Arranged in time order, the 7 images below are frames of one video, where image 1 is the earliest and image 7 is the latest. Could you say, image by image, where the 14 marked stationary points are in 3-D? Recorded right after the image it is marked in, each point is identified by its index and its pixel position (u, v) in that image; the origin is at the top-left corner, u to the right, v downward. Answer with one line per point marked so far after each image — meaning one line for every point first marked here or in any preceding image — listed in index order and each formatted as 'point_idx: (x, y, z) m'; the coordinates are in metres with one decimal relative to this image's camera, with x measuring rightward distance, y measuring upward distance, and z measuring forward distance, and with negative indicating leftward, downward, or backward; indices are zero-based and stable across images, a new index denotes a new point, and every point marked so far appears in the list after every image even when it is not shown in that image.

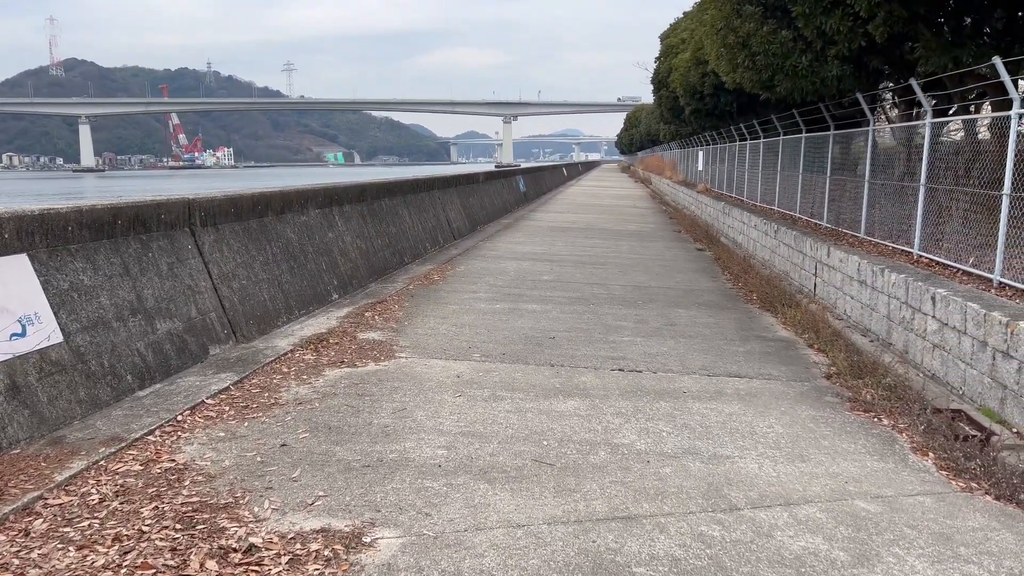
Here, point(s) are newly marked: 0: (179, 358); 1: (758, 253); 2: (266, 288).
0: (-2.2, -0.5, +5.3) m
1: (+3.8, +0.5, +12.4) m
2: (-2.1, 0.0, +6.7) m
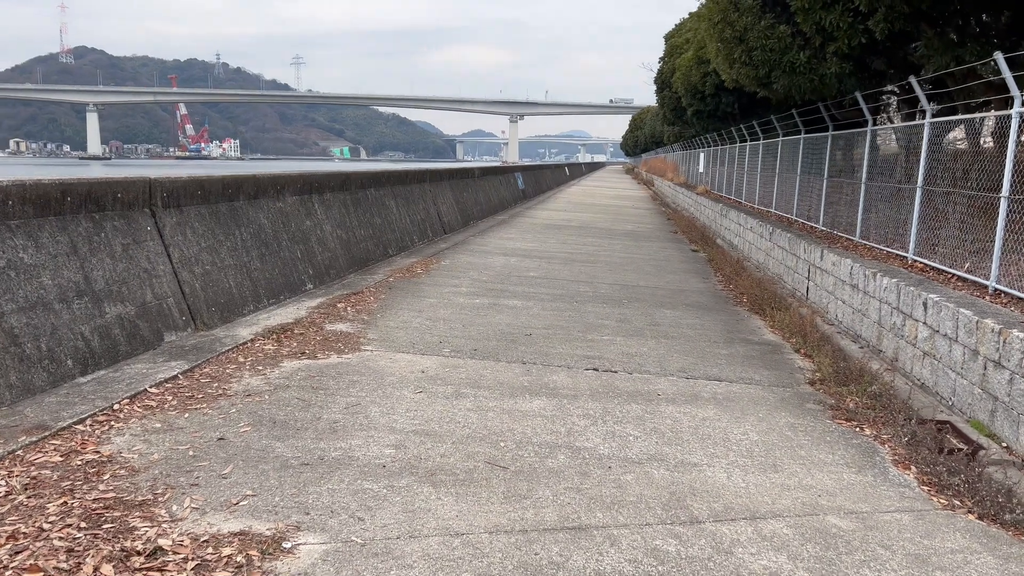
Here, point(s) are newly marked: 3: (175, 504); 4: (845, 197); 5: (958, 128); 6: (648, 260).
0: (-2.4, -0.4, +5.0) m
1: (+3.7, +0.5, +12.2) m
2: (-2.3, +0.1, +6.4) m
3: (-1.3, -0.8, +3.1) m
4: (+4.1, +1.1, +9.8) m
5: (+3.8, +1.3, +6.7) m
6: (+2.0, +0.4, +11.9) m
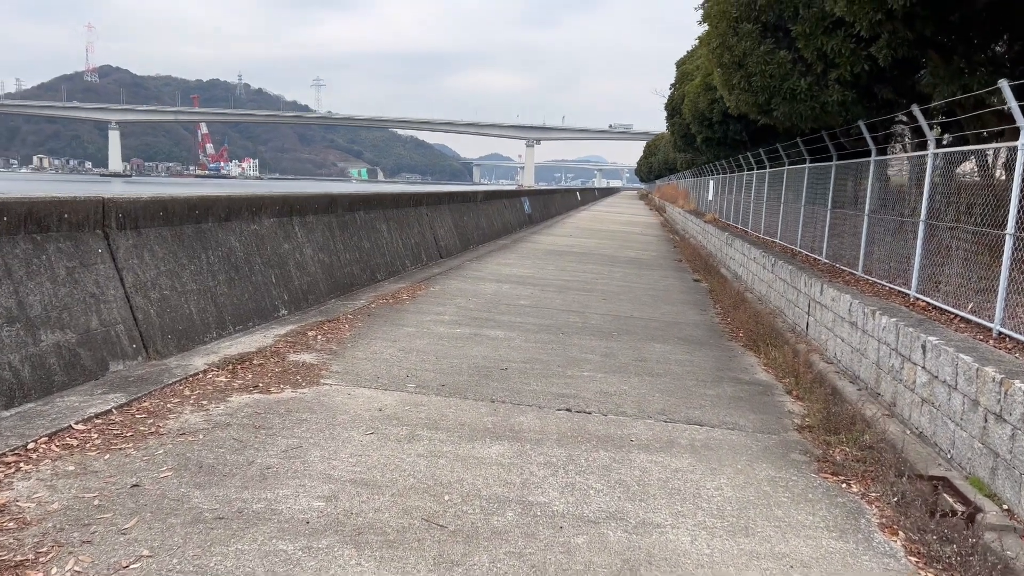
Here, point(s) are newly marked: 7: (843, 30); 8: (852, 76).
0: (-2.7, -0.5, +4.7) m
1: (+3.6, 0.0, +11.8) m
2: (-2.4, -0.1, +6.1) m
3: (-1.6, -1.0, +2.7) m
4: (+4.0, +0.7, +9.5) m
5: (+3.6, +1.0, +6.4) m
6: (+2.0, 0.0, +11.5) m
7: (+3.2, +2.5, +7.8) m
8: (+3.4, +2.1, +8.0) m
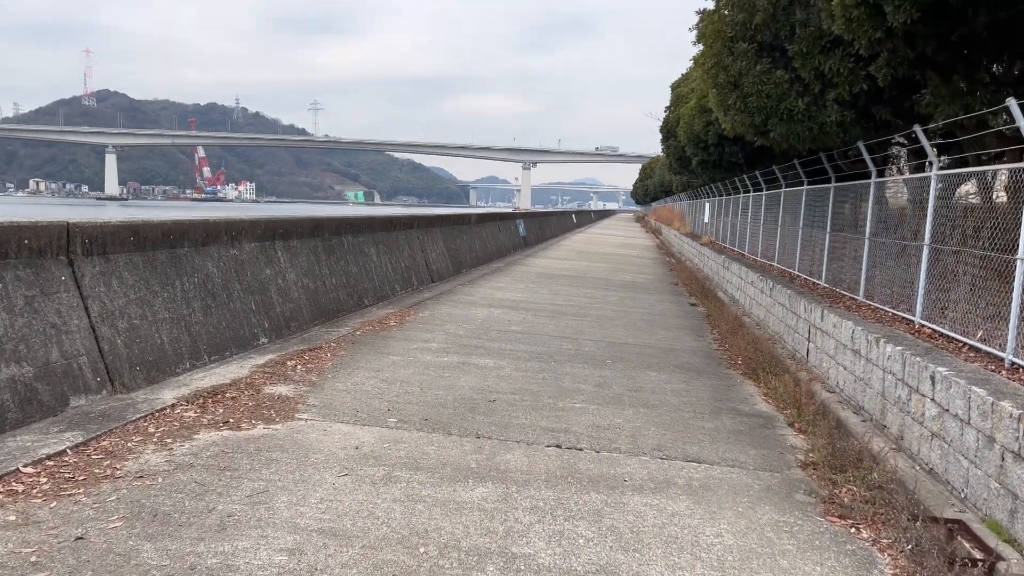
0: (-2.7, -0.7, +4.4) m
1: (+3.5, -0.3, +11.5) m
2: (-2.5, -0.3, +5.8) m
3: (-1.6, -1.1, +2.4) m
4: (+3.9, +0.4, +9.2) m
5: (+3.5, +0.8, +6.2) m
6: (+1.8, -0.4, +11.3) m
7: (+3.1, +2.3, +7.6) m
8: (+3.3, +1.9, +7.8) m
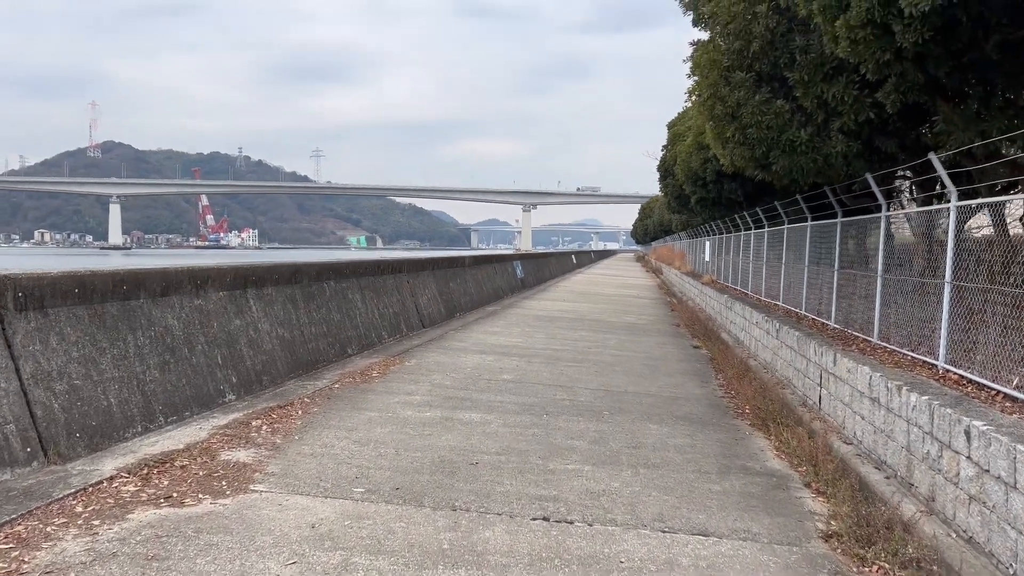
0: (-2.8, -1.0, +3.9) m
1: (+3.4, -0.9, +10.9) m
2: (-2.6, -0.7, +5.3) m
3: (-1.7, -1.2, +1.9) m
4: (+3.8, 0.0, +8.7) m
5: (+3.4, +0.5, +5.6) m
6: (+1.8, -1.0, +10.7) m
7: (+3.0, +1.9, +7.2) m
8: (+3.2, +1.5, +7.3) m
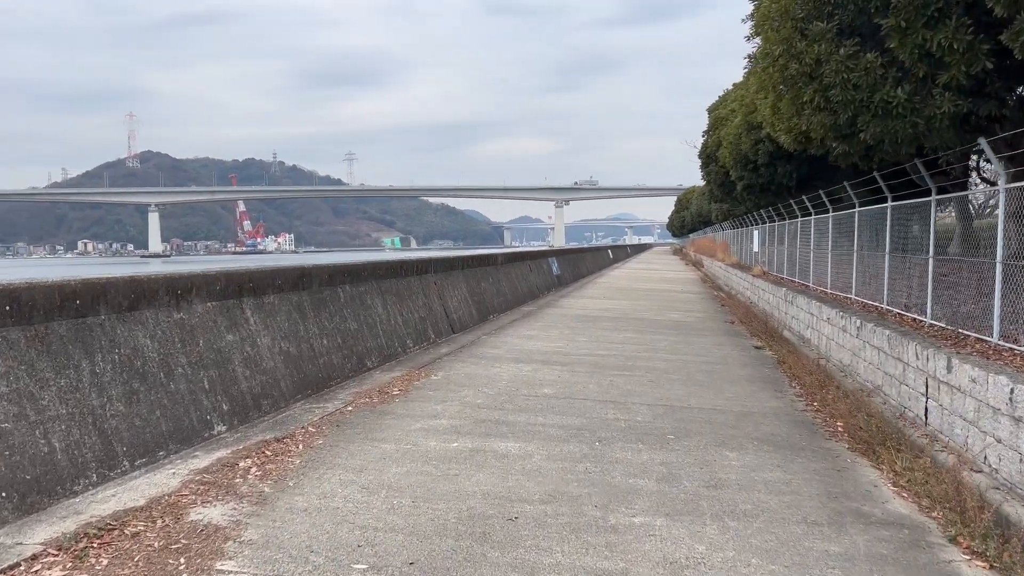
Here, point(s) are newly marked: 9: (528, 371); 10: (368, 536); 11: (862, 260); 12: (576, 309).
0: (-2.6, -1.1, +2.8) m
1: (+3.9, -0.8, +9.6) m
2: (-2.4, -0.8, +4.2) m
3: (-1.6, -1.3, +0.7) m
4: (+4.1, +0.1, +7.3) m
5: (+3.6, +0.6, +4.3) m
6: (+2.2, -0.9, +9.4) m
7: (+3.2, +2.0, +5.9) m
8: (+3.4, +1.6, +6.0) m
9: (+0.2, -0.9, +8.6) m
10: (-0.7, -1.2, +3.8) m
11: (+4.7, +0.4, +10.9) m
12: (+1.4, -0.4, +16.8) m
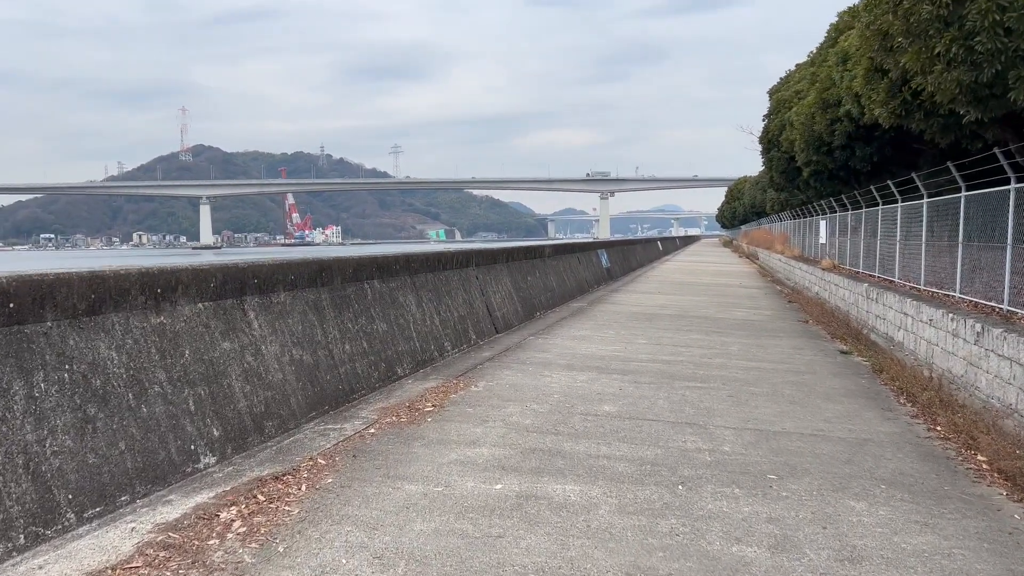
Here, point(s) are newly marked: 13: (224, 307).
0: (-2.5, -1.1, +1.8) m
1: (+4.4, -0.8, +8.2) m
2: (-2.1, -0.8, +3.2) m
3: (-1.6, -1.4, -0.3) m
4: (+4.6, +0.1, +5.9) m
5: (+3.9, +0.6, +2.9) m
6: (+2.8, -0.9, +8.1) m
7: (+3.6, +2.0, +4.5) m
8: (+3.8, +1.6, +4.6) m
9: (+0.7, -0.9, +7.4) m
10: (-0.5, -1.2, +2.7) m
11: (+5.4, +0.4, +9.4) m
12: (+2.3, -0.3, +15.5) m
13: (-1.8, -0.1, +5.1) m
